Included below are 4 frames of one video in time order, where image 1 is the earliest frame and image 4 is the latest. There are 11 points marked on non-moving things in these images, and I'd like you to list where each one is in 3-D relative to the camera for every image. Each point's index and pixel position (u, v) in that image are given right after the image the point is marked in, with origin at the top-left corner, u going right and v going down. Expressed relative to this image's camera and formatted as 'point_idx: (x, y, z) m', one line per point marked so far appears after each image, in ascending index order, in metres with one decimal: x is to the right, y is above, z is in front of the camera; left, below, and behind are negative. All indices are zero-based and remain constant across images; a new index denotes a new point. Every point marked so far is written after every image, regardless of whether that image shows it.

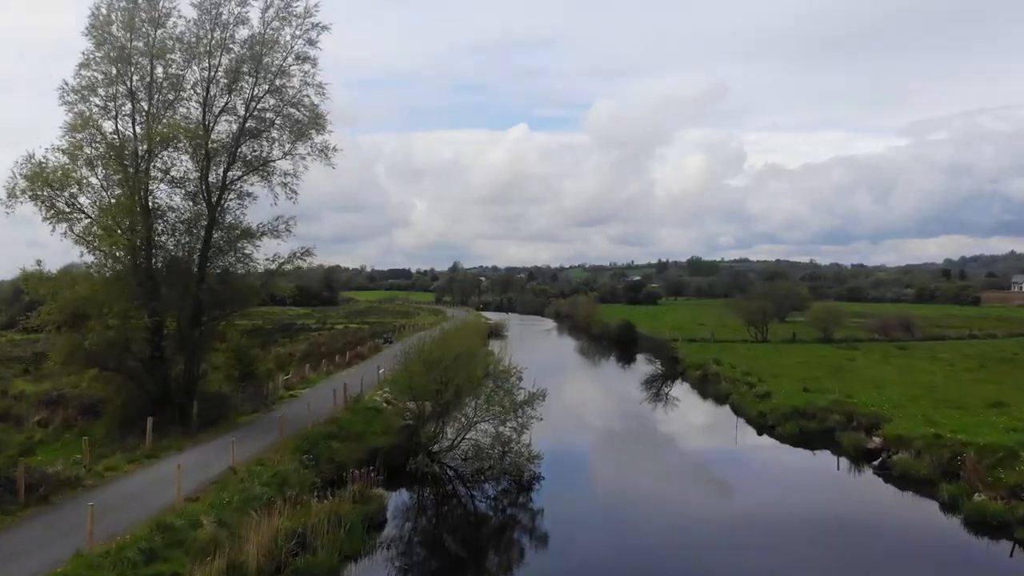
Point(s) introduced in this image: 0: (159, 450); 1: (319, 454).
0: (-9.7, -4.5, +18.5) m
1: (-5.2, -4.5, +18.2) m
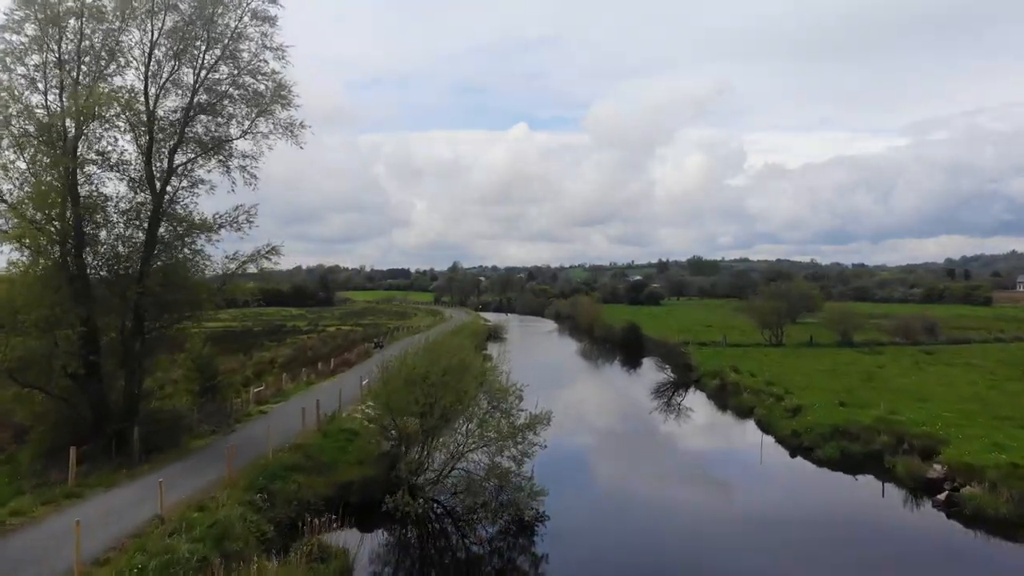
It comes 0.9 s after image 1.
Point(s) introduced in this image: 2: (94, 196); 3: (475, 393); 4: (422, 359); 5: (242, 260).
0: (-9.7, -4.6, +15.3) m
1: (-5.3, -4.6, +15.0) m
2: (-11.1, +2.4, +17.8) m
3: (-0.9, -2.6, +16.7) m
4: (-2.3, -1.8, +17.3) m
5: (-7.9, +0.8, +19.7) m
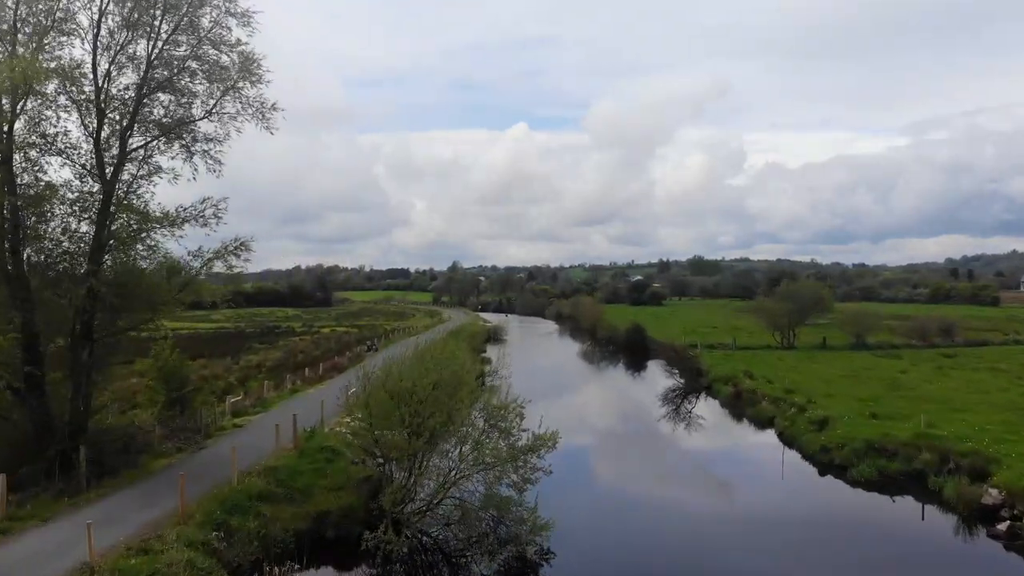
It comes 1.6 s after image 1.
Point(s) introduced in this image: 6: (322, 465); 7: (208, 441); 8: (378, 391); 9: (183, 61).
0: (-9.7, -4.6, +13.1) m
1: (-5.3, -4.6, +12.8) m
2: (-11.1, +2.4, +15.7) m
3: (-0.9, -2.6, +14.6) m
4: (-2.3, -1.8, +15.1) m
5: (-7.9, +0.8, +17.5) m
6: (-4.7, -4.4, +16.8) m
7: (-8.8, -4.5, +19.5) m
8: (-2.9, -2.3, +14.7) m
9: (-8.0, +5.5, +16.3) m
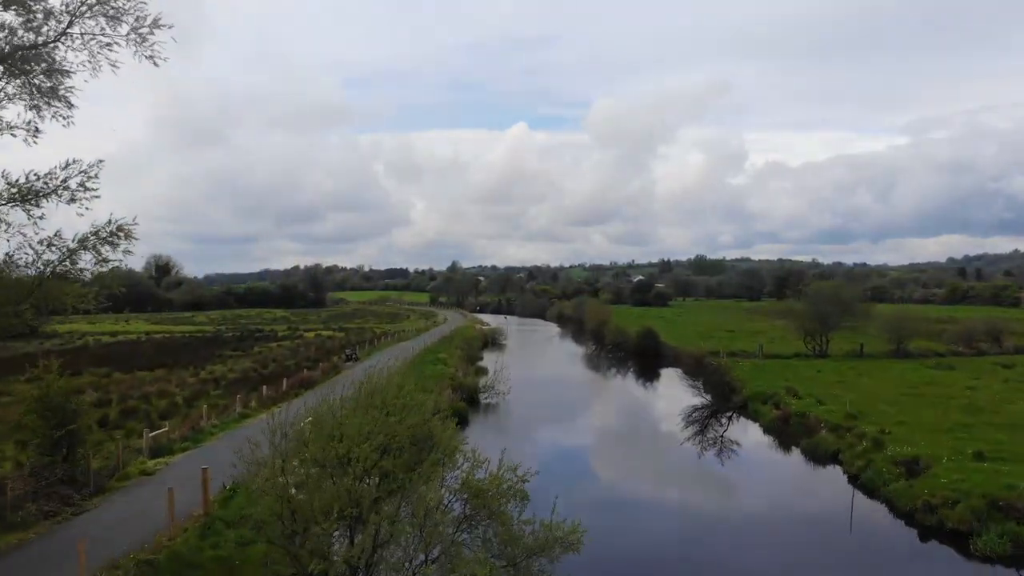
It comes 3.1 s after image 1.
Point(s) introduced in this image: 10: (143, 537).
0: (-9.8, -4.7, +7.8) m
1: (-5.3, -4.7, +7.6) m
2: (-11.2, +2.3, +10.4) m
3: (-1.0, -2.7, +9.3) m
4: (-2.4, -1.9, +9.9) m
5: (-7.9, +0.7, +12.2) m
6: (-4.8, -4.5, +11.5) m
7: (-8.9, -4.6, +14.2) m
8: (-3.0, -2.3, +9.4) m
9: (-8.0, +5.4, +11.0) m
10: (-6.5, -4.4, +12.0) m
